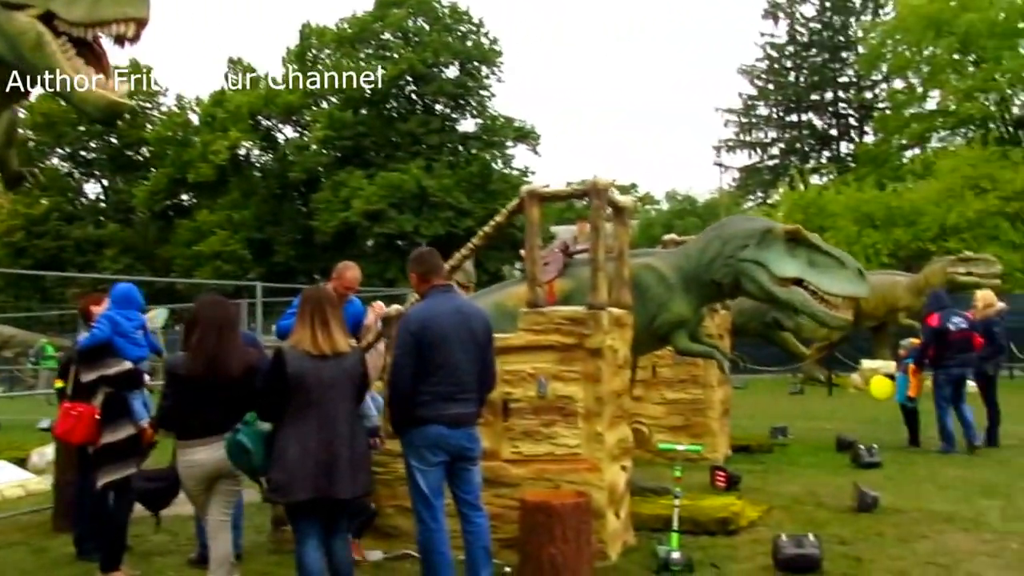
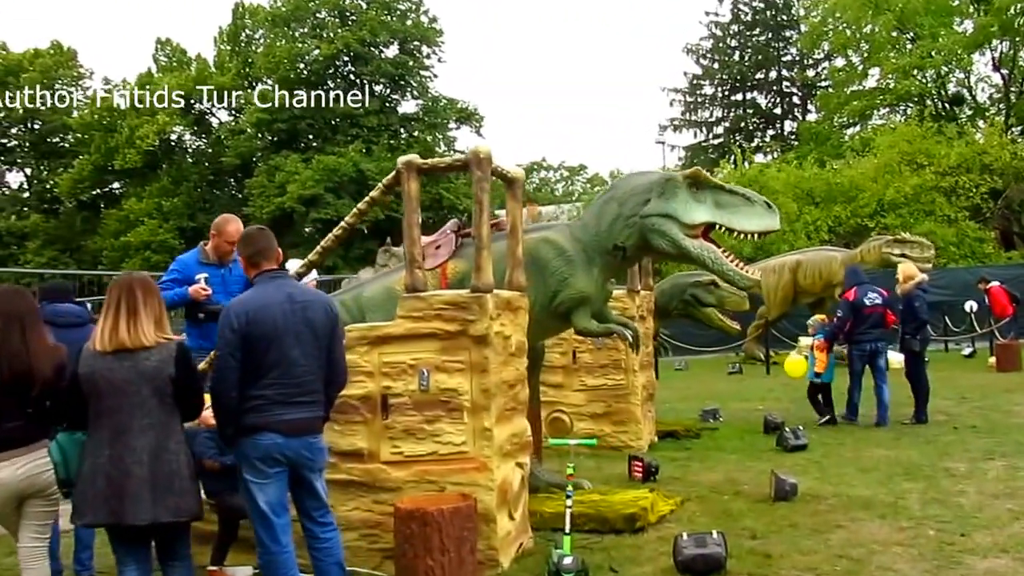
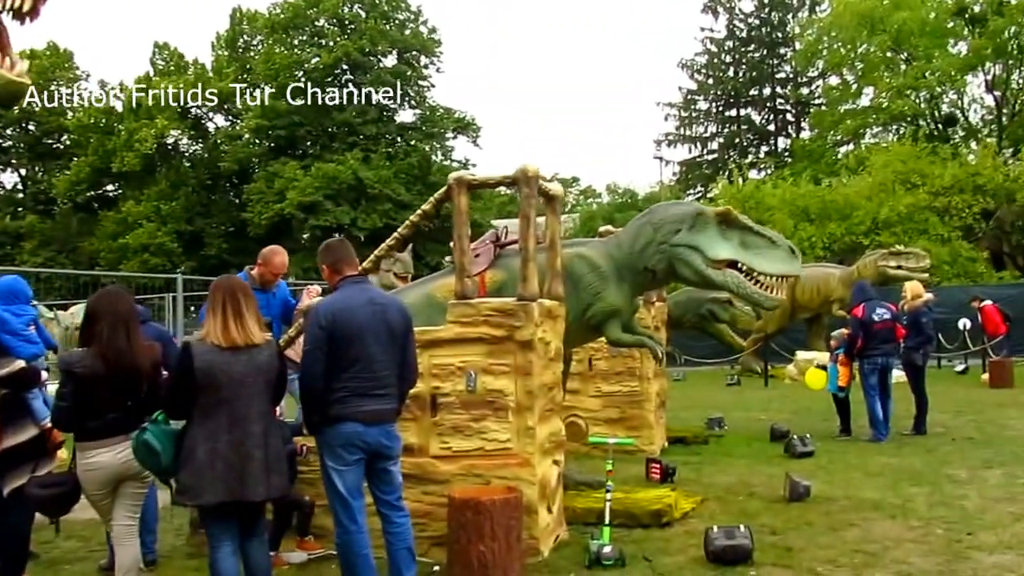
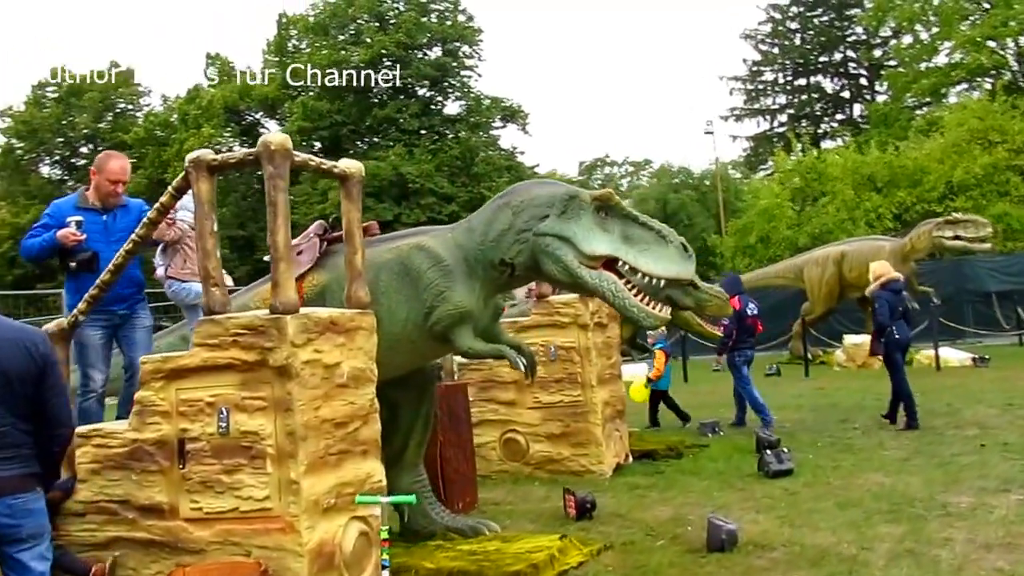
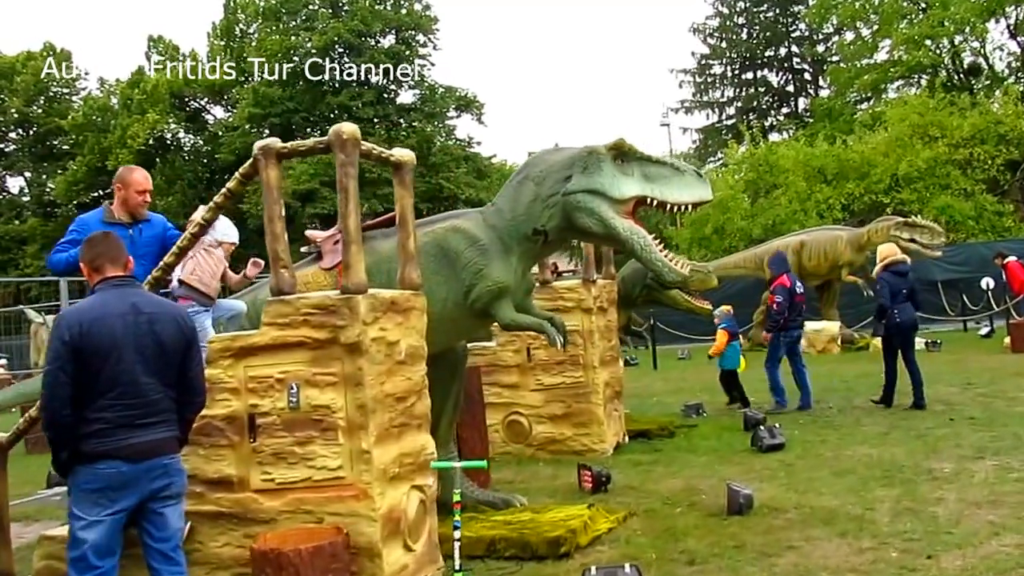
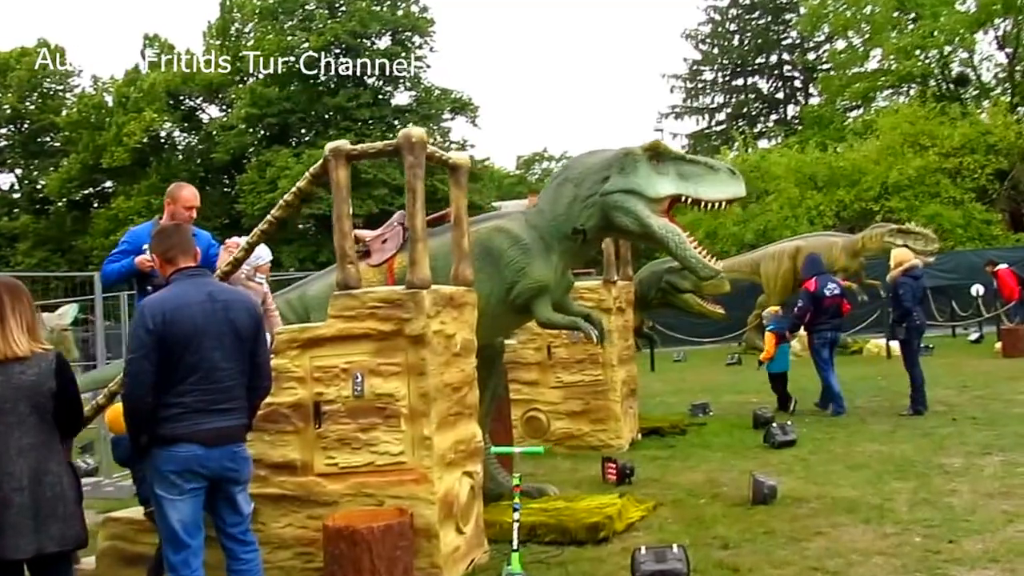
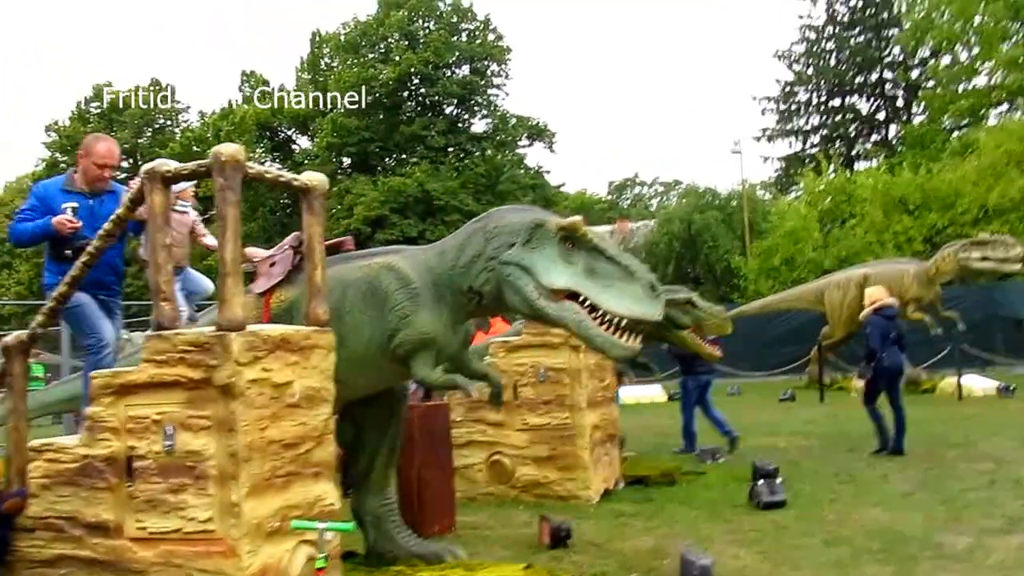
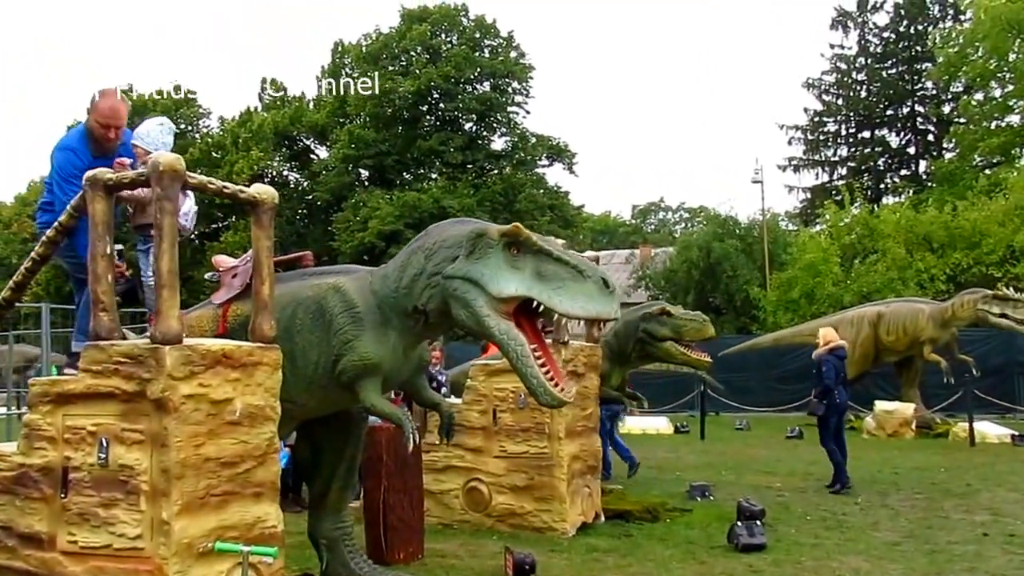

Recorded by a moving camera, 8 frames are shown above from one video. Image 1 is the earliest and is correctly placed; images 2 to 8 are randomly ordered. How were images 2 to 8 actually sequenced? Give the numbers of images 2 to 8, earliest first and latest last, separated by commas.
3, 2, 6, 5, 4, 7, 8
